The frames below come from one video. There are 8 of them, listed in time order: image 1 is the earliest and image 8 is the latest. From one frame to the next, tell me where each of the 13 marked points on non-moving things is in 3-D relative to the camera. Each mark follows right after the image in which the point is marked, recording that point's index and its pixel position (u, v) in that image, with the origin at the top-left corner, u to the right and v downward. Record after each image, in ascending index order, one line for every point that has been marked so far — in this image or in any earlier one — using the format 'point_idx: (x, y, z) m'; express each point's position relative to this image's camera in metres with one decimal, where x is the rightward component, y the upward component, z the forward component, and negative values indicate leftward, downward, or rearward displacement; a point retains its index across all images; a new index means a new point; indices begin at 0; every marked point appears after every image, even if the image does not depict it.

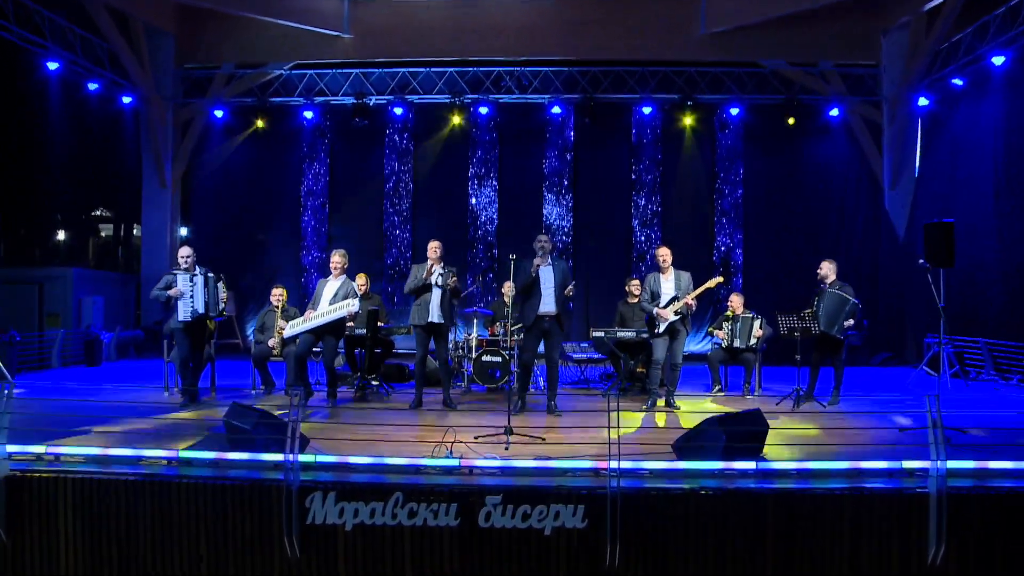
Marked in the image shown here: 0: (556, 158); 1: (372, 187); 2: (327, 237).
0: (+0.6, +2.0, +13.8) m
1: (-2.1, +1.5, +14.1) m
2: (-2.7, +0.8, +14.1) m
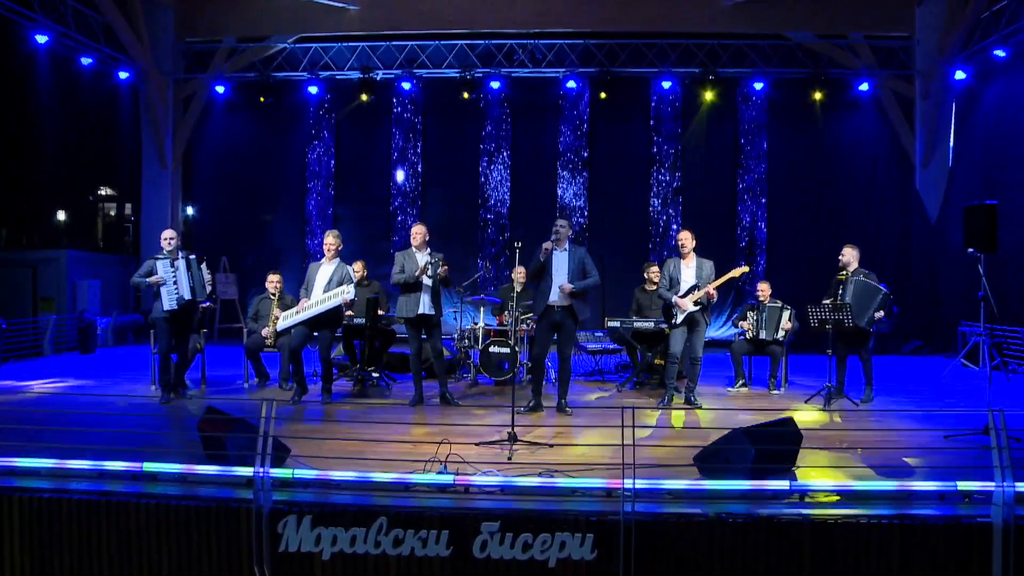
0: (+0.8, +2.2, +13.2) m
1: (-1.9, +1.8, +13.5) m
2: (-2.6, +1.0, +13.5) m
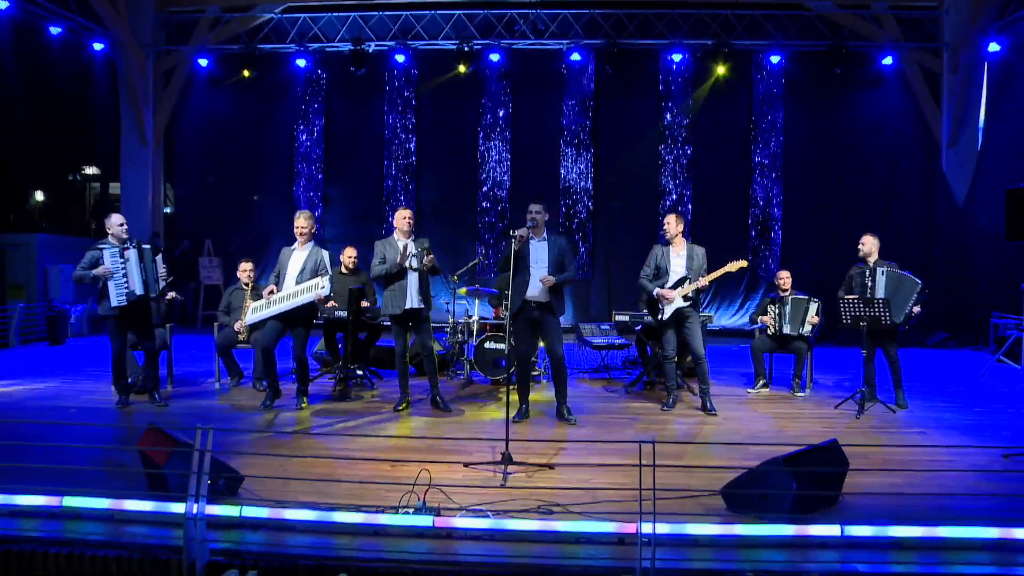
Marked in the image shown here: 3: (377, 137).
0: (+0.8, +2.4, +12.4) m
1: (-1.9, +2.0, +12.8) m
2: (-2.6, +1.2, +12.8) m
3: (-1.8, +2.0, +12.7) m
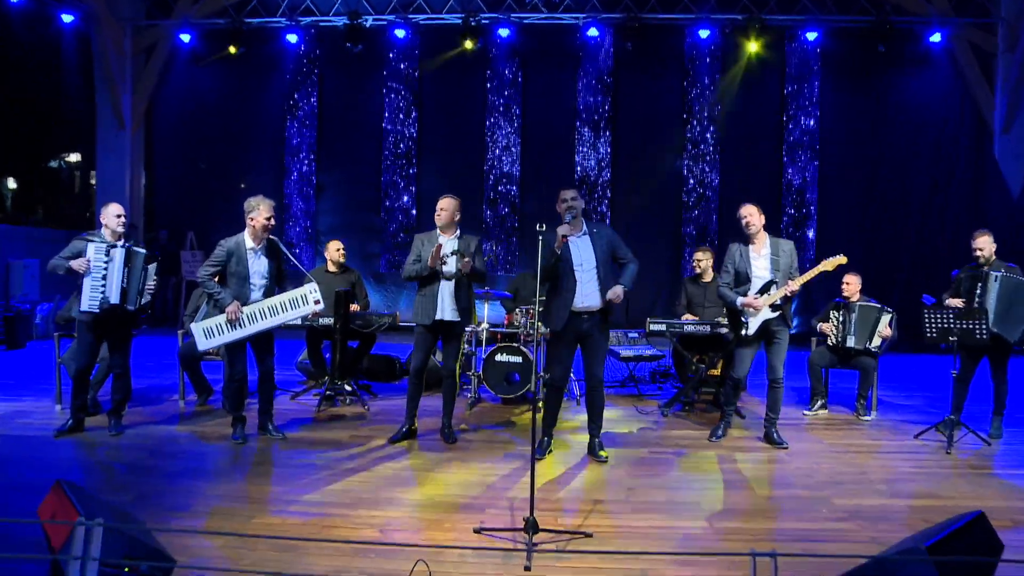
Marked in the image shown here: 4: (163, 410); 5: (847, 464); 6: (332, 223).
0: (+0.9, +2.4, +11.3) m
1: (-1.8, +2.0, +11.7) m
2: (-2.4, +1.2, +11.7) m
3: (-1.7, +2.0, +11.7) m
4: (-2.2, -0.8, +5.9) m
5: (+1.7, -0.9, +4.8) m
6: (-2.2, +0.8, +11.8) m
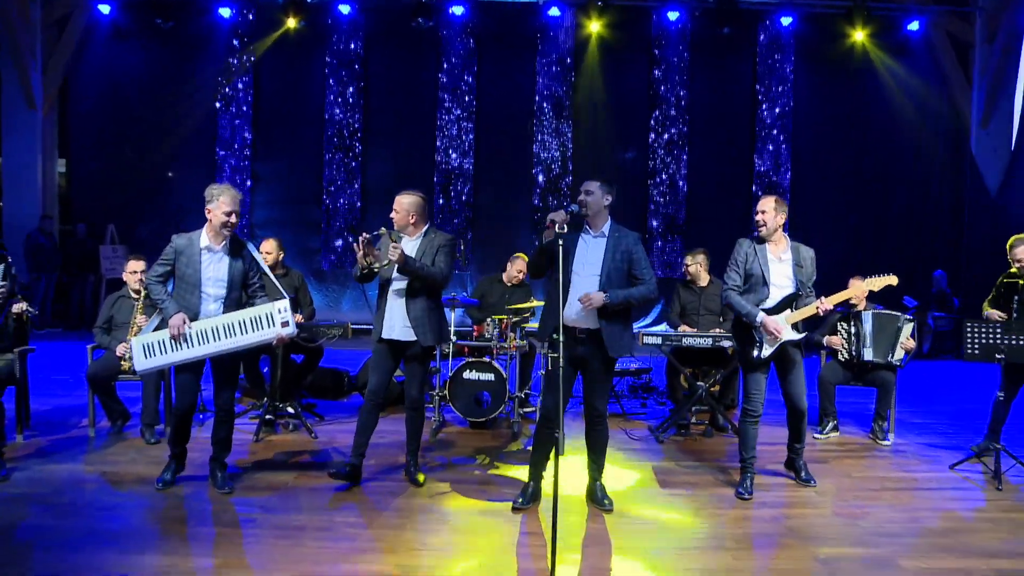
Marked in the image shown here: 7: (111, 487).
0: (+0.4, +2.4, +10.5) m
1: (-2.3, +2.0, +10.7) m
2: (-3.0, +1.3, +10.7) m
3: (-2.2, +2.1, +10.7) m
4: (-2.3, -0.8, +4.9) m
5: (+1.6, -0.9, +4.1) m
6: (-2.8, +0.8, +10.7) m
7: (-1.7, -0.8, +4.0) m
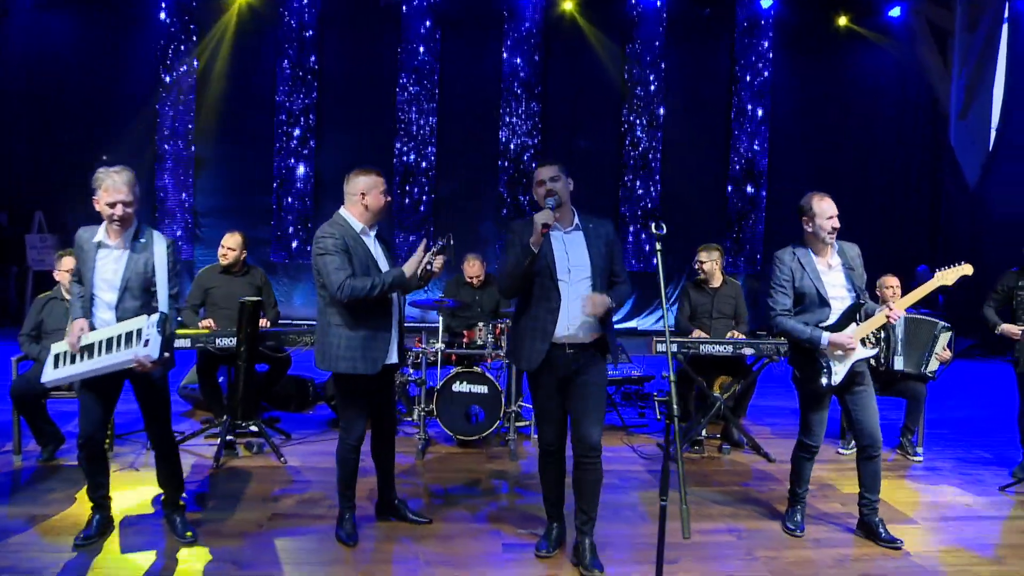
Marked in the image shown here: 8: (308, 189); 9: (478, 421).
0: (+0.1, +2.5, +9.9) m
1: (-2.6, +2.1, +9.9) m
2: (-3.3, +1.3, +9.9) m
3: (-2.5, +2.1, +9.9) m
4: (-2.3, -0.8, +4.1) m
5: (+1.7, -1.0, +3.6) m
6: (-3.1, +0.9, +9.9) m
7: (-1.6, -0.9, +3.2) m
8: (-2.1, +1.0, +9.8) m
9: (-0.2, -0.7, +4.8) m
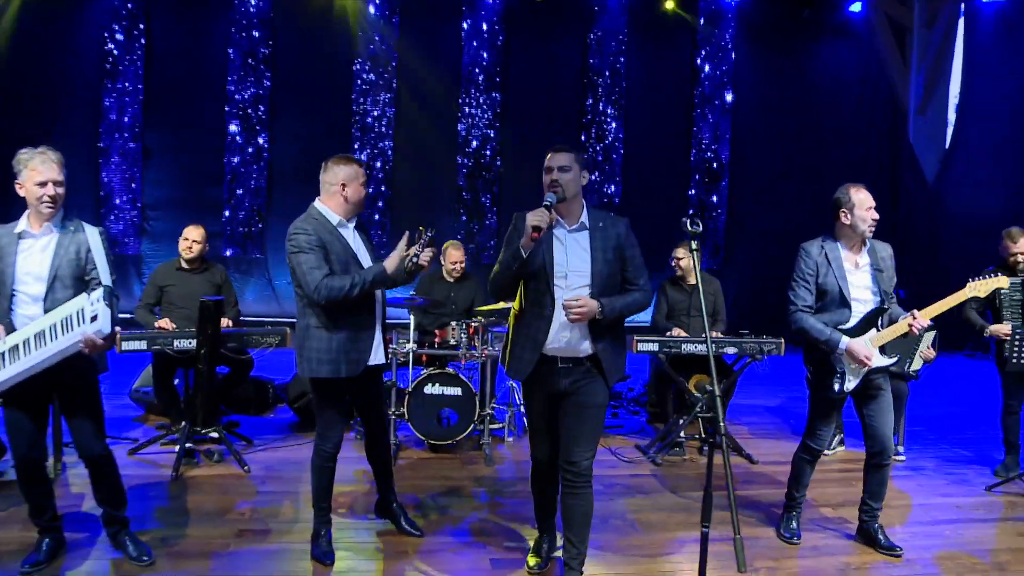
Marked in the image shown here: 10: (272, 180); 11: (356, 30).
0: (-0.3, +2.5, +9.7) m
1: (-3.0, +2.1, +9.5) m
2: (-3.7, +1.4, +9.5) m
3: (-2.9, +2.2, +9.5) m
4: (-2.4, -0.8, +3.8) m
5: (+1.6, -1.0, +3.5) m
6: (-3.5, +0.9, +9.5) m
7: (-1.6, -0.9, +3.0) m
8: (-2.5, +1.1, +9.4) m
9: (-0.3, -0.7, +4.6) m
10: (-2.4, +1.1, +9.6) m
11: (-1.6, +2.6, +9.6) m
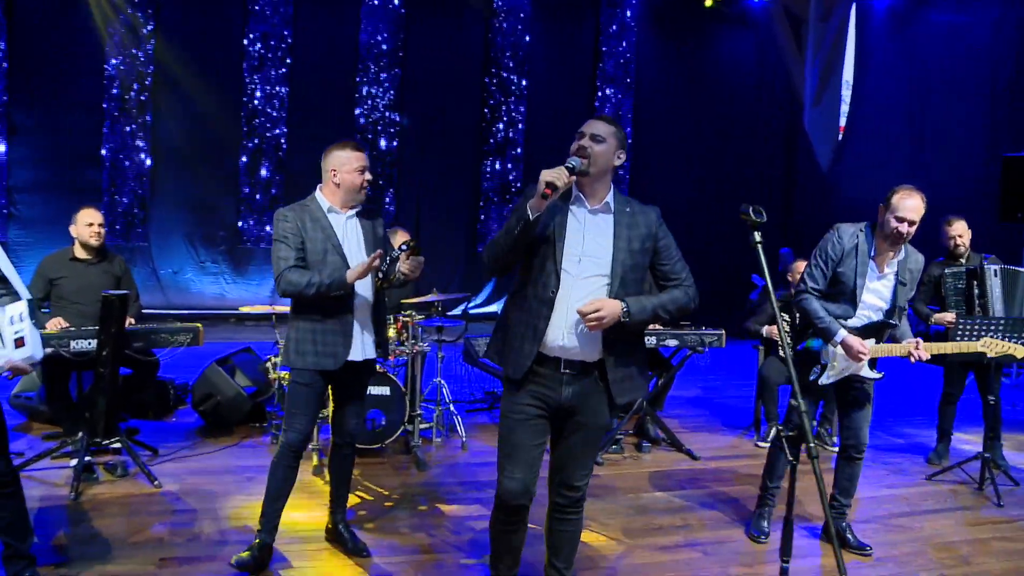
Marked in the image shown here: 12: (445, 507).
0: (-1.3, +2.6, +9.3) m
1: (-4.0, +2.2, +8.7) m
2: (-4.6, +1.4, +8.6) m
3: (-3.9, +2.2, +8.8) m
4: (-2.6, -0.8, +3.2) m
5: (+1.5, -0.9, +3.4) m
6: (-4.4, +1.0, +8.7) m
7: (-1.7, -0.9, +2.5) m
8: (-3.4, +1.2, +8.8) m
9: (-0.6, -0.6, +4.2) m
10: (-3.3, +1.2, +8.9) m
11: (-2.5, +2.7, +9.0) m
12: (-0.3, -0.8, +3.6) m
